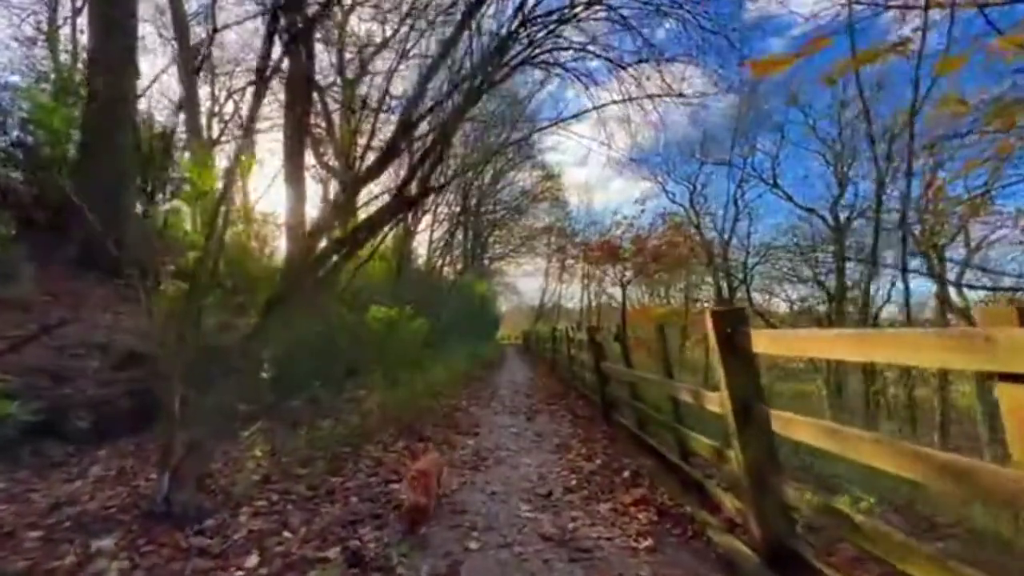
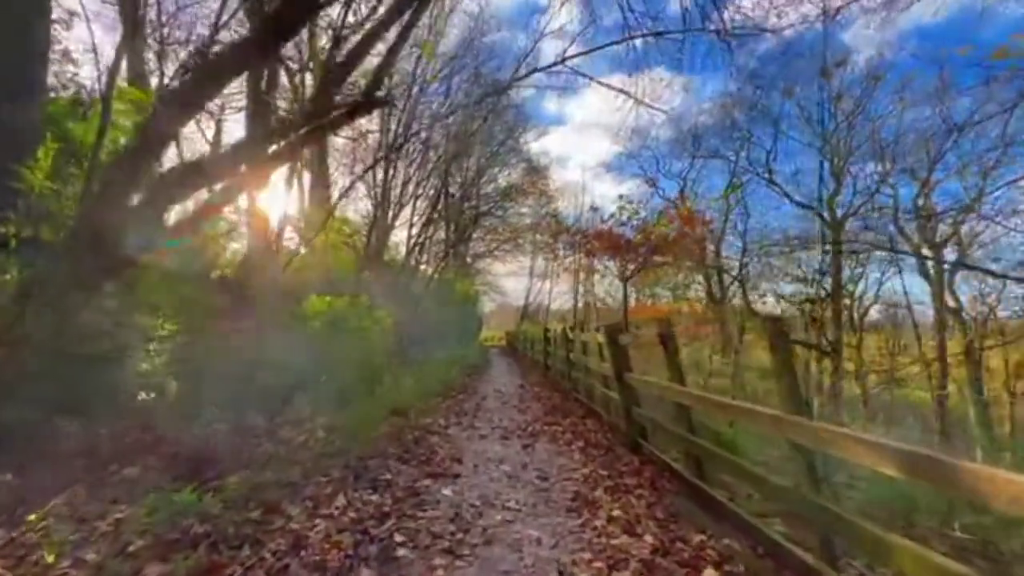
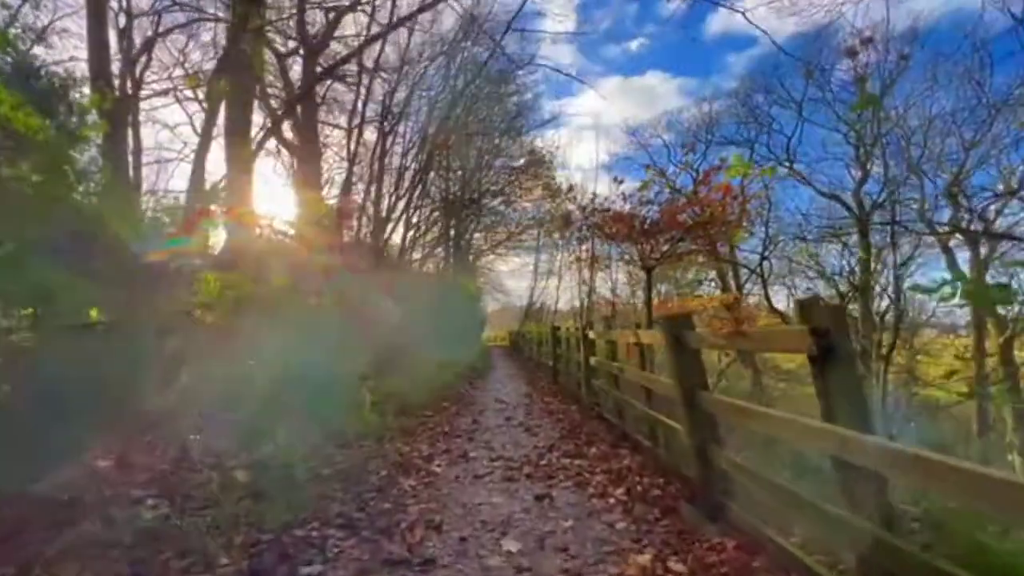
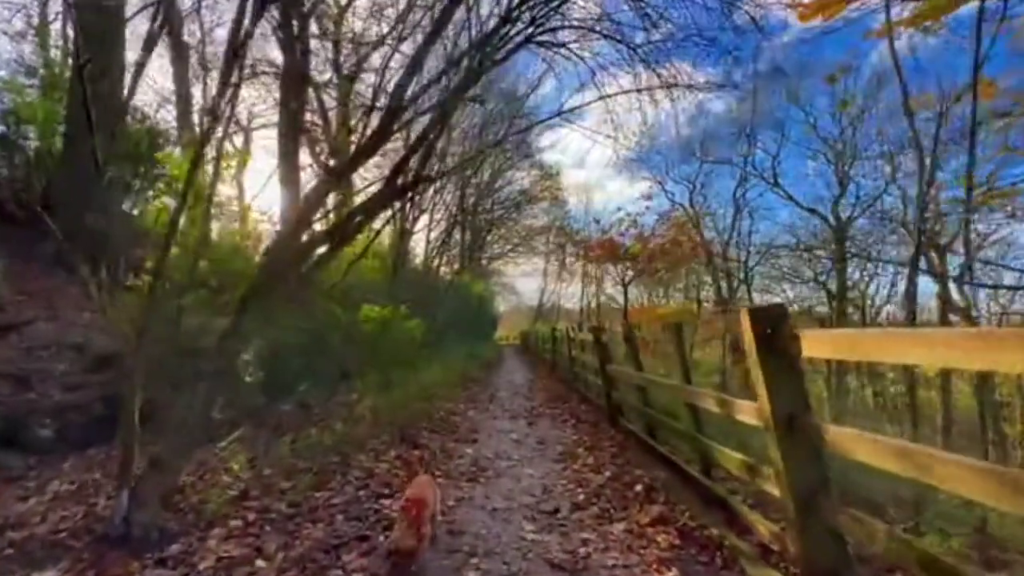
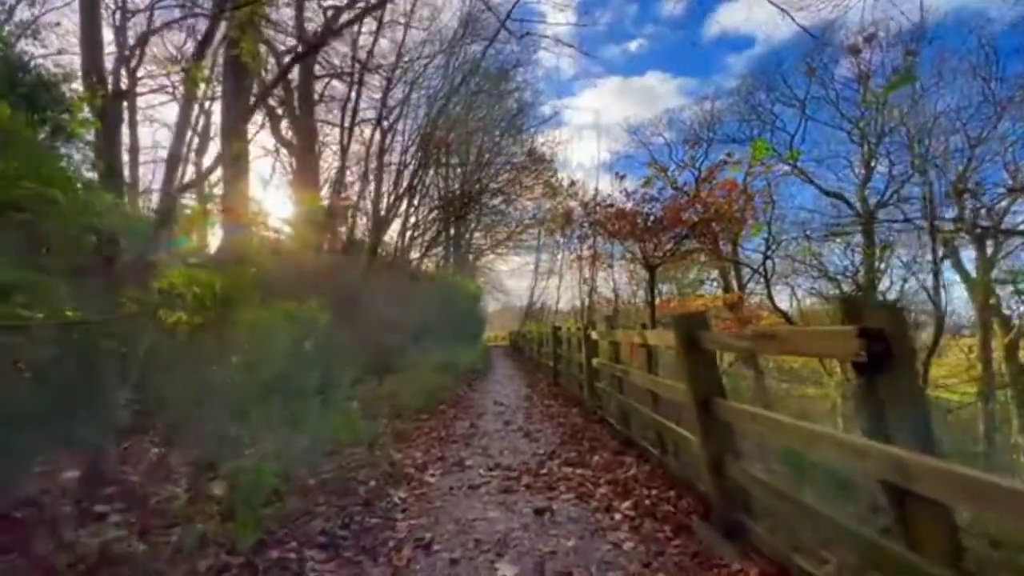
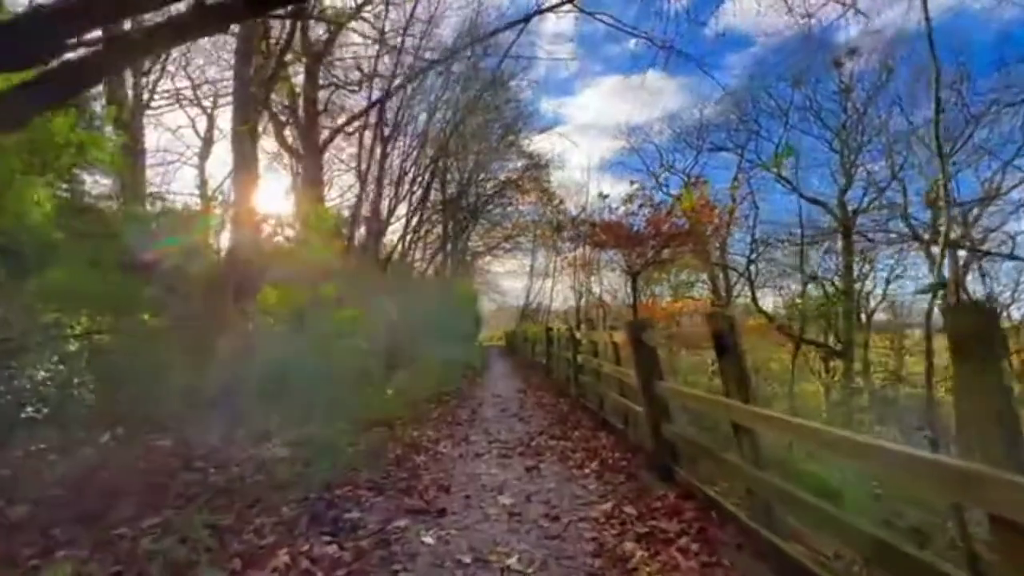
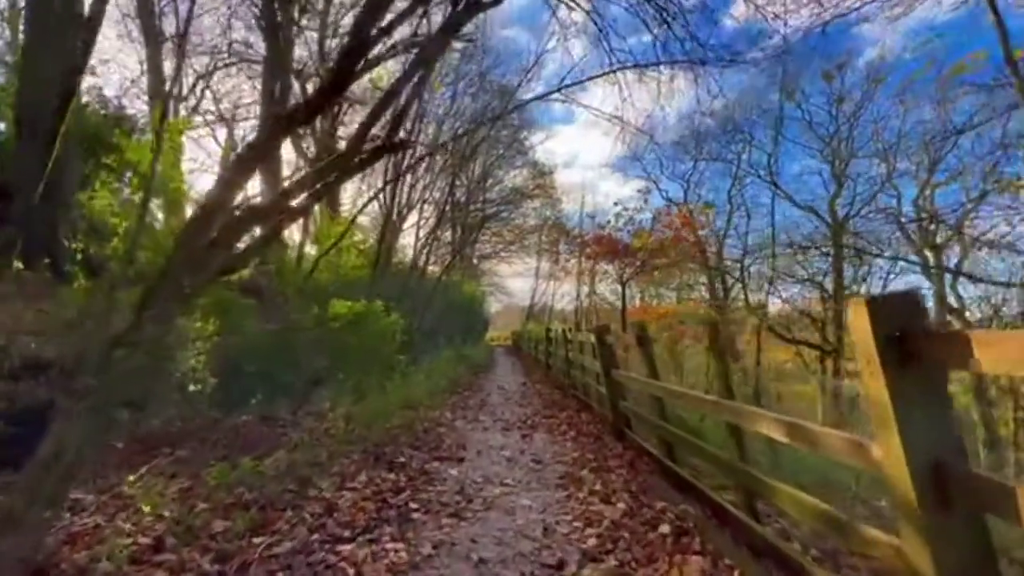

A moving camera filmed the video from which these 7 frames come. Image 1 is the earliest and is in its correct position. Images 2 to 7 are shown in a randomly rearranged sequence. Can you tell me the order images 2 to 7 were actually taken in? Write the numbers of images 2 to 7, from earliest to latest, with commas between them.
4, 7, 2, 6, 3, 5
